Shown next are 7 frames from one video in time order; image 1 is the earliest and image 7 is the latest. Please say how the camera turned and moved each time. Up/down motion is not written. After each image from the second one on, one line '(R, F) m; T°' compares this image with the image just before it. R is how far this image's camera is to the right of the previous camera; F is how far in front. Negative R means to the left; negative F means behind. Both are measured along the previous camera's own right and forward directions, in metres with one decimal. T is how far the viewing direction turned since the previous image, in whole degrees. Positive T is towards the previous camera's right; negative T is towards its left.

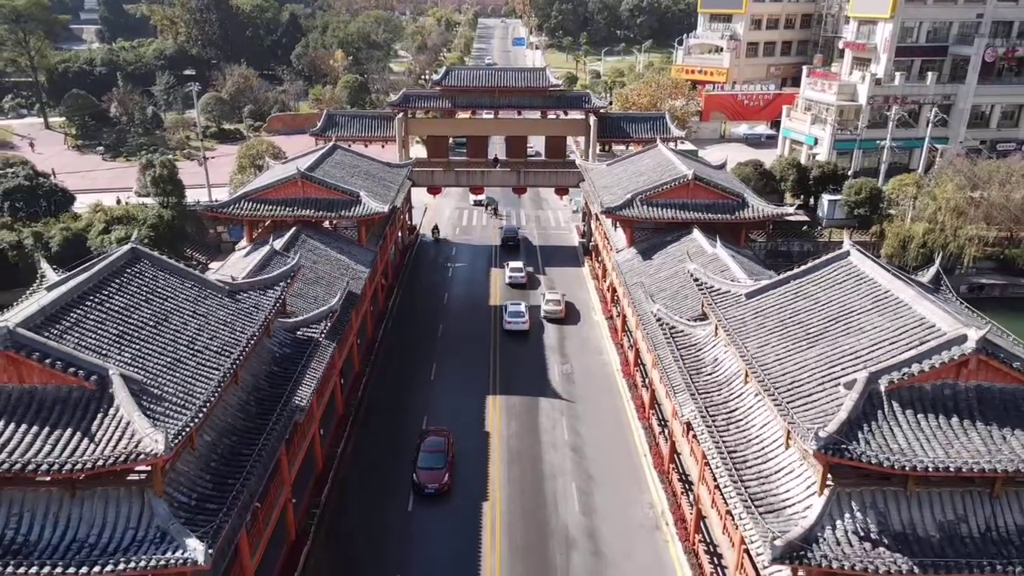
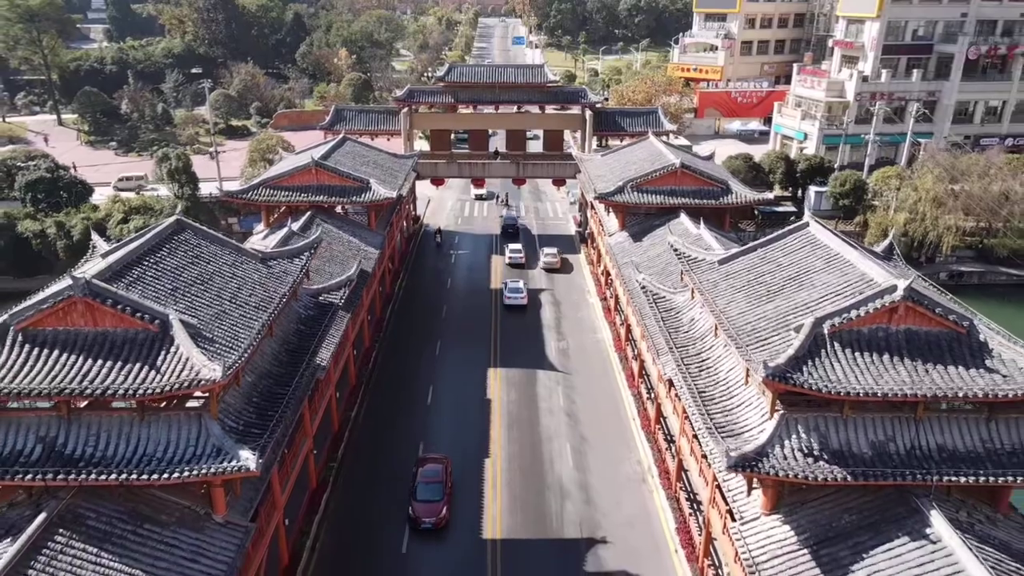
(0.0, -2.1) m; 0°
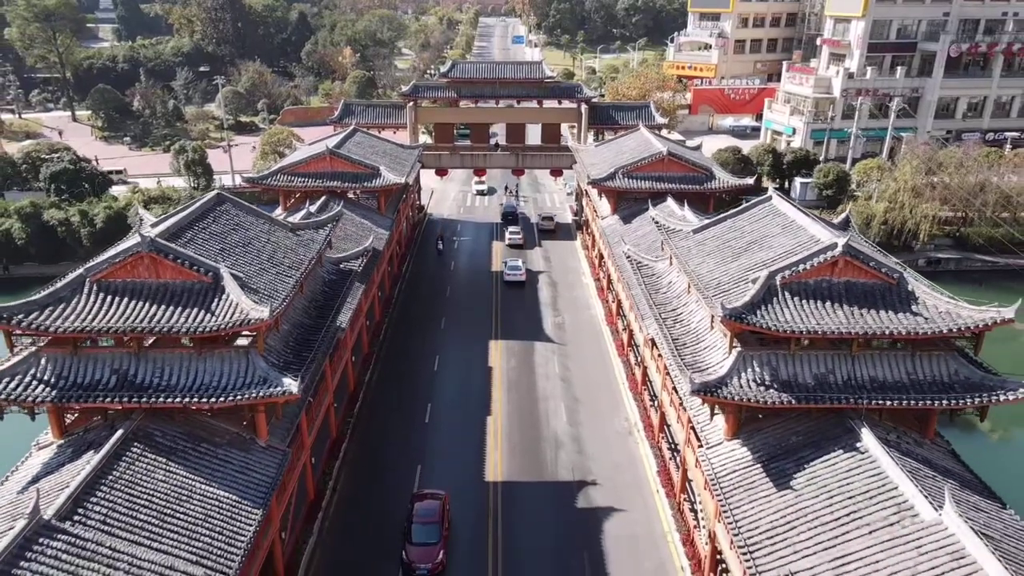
(0.0, -2.4) m; 0°
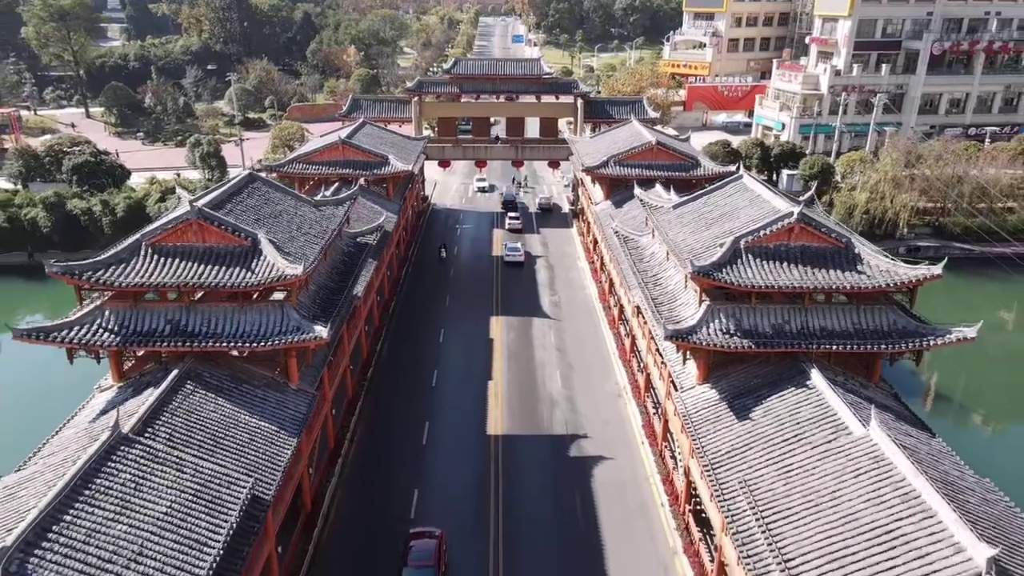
(0.0, -2.4) m; 0°
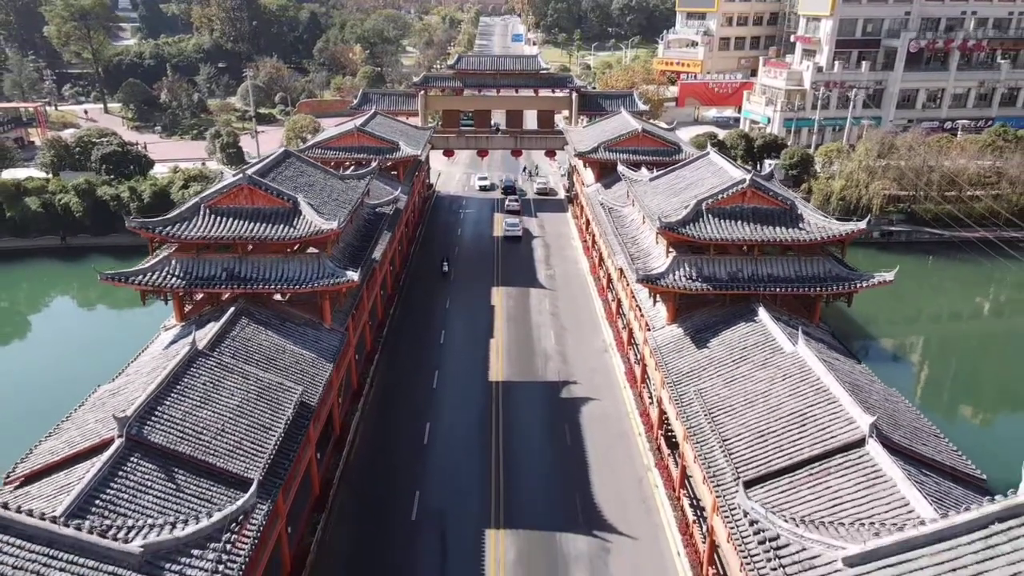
(+0.1, -3.6) m; 0°
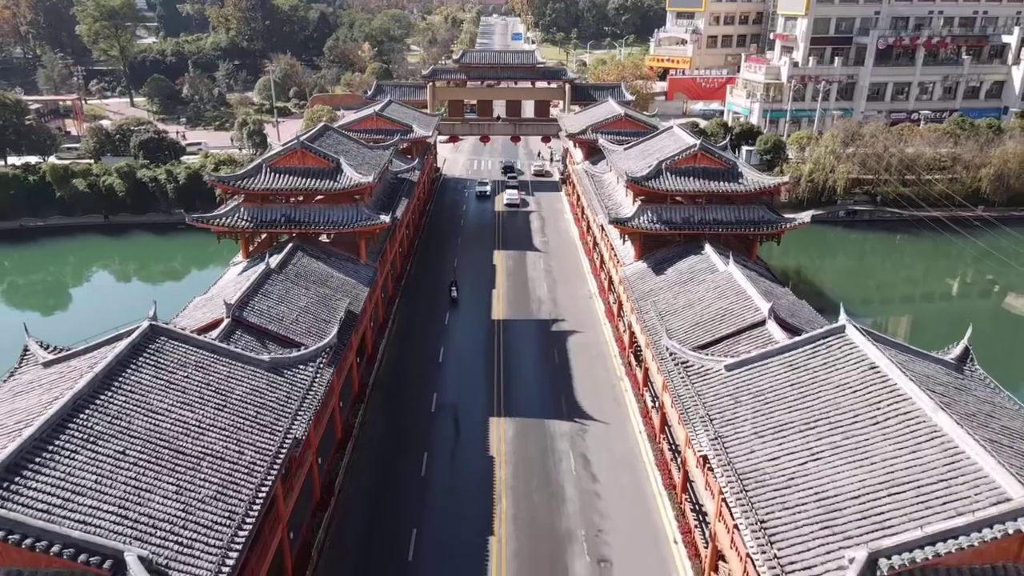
(+0.1, -5.6) m; 0°
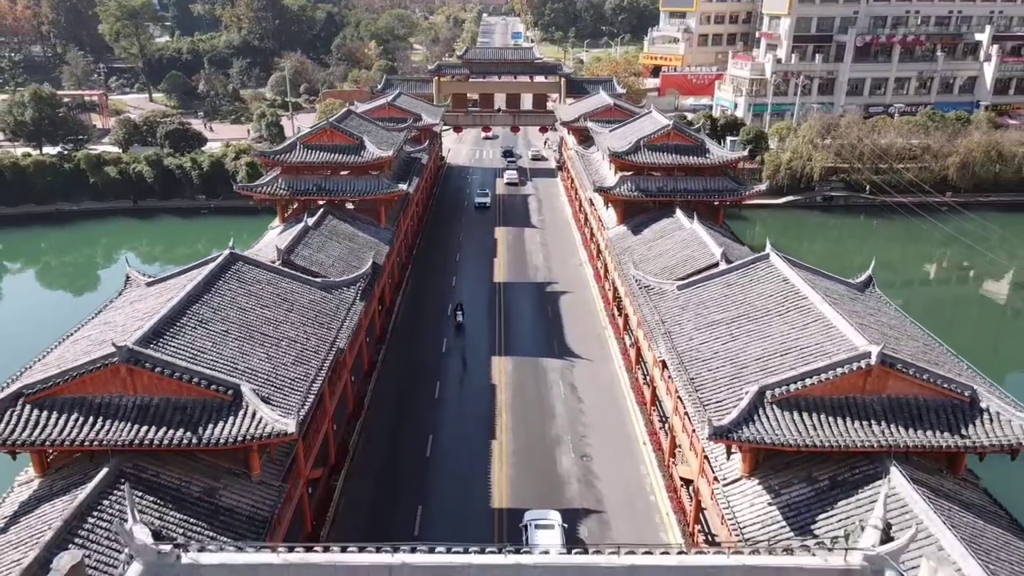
(+0.1, -4.5) m; 0°
